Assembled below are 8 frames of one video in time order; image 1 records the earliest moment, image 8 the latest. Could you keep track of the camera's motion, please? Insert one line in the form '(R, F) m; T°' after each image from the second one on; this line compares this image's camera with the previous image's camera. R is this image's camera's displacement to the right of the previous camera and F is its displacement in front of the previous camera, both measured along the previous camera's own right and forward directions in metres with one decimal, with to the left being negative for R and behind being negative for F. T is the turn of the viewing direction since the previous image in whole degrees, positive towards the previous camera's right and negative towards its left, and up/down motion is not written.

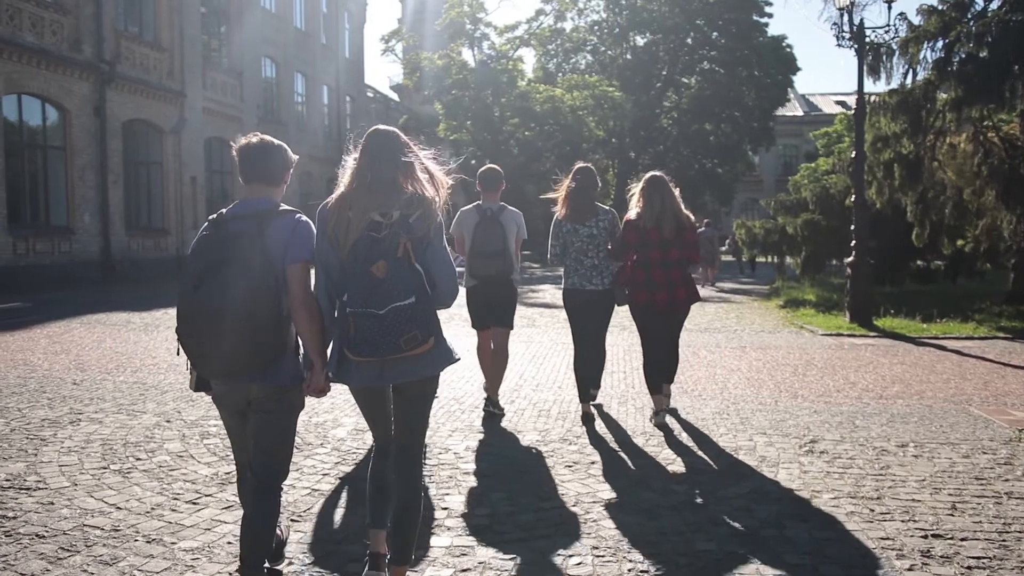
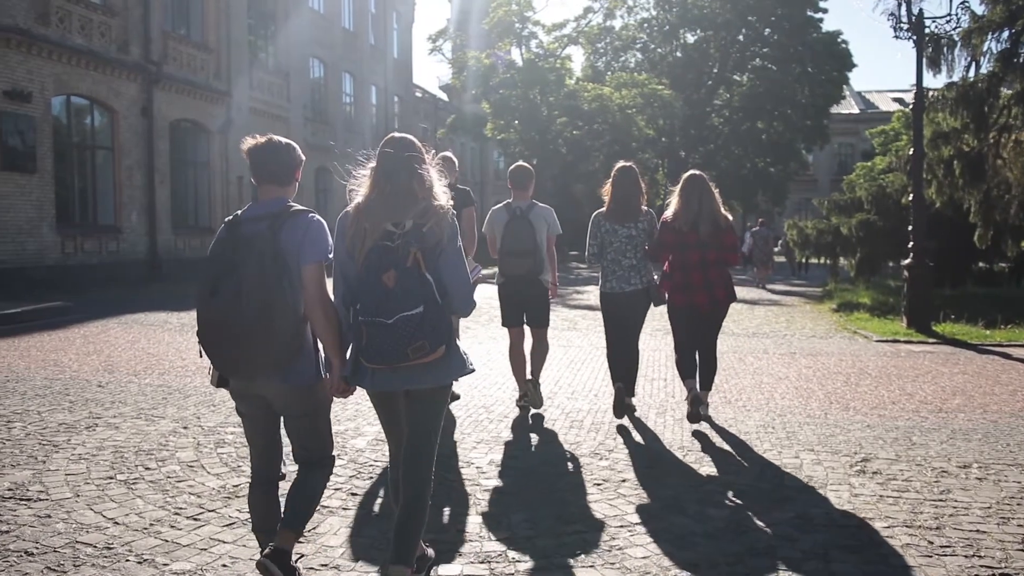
(+0.1, +0.4) m; -3°
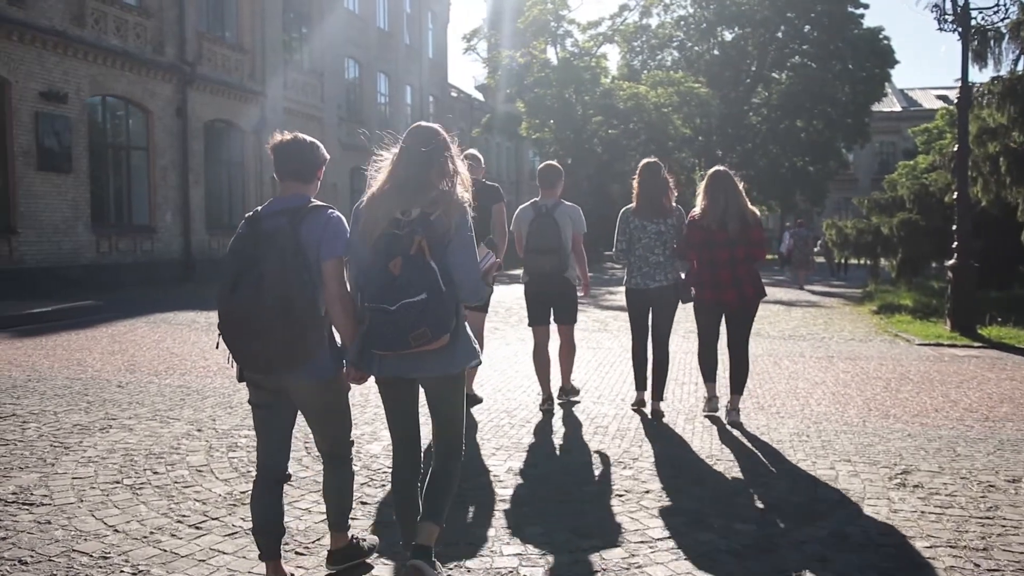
(+0.1, +0.2) m; -2°
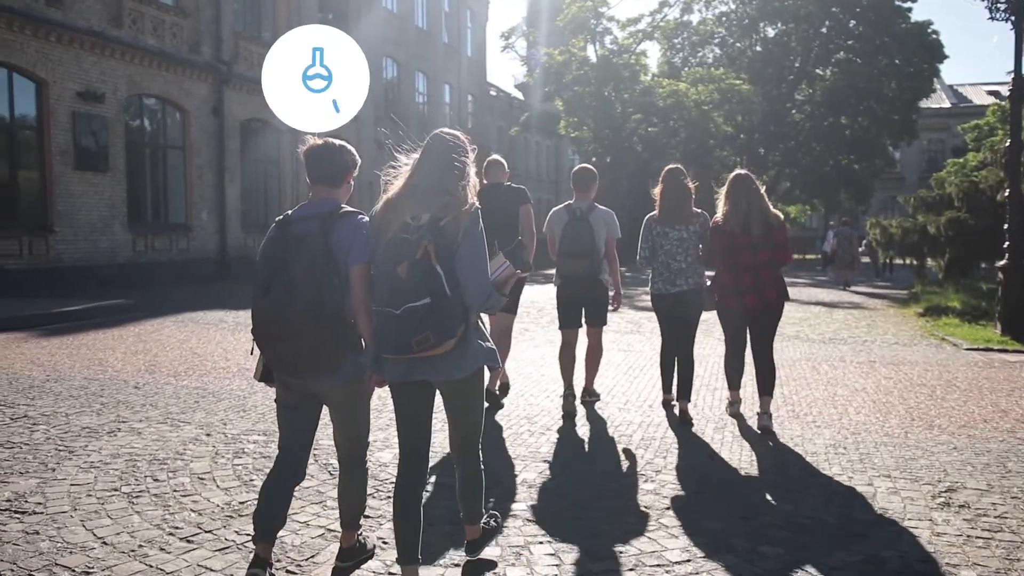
(+0.1, +0.3) m; -2°
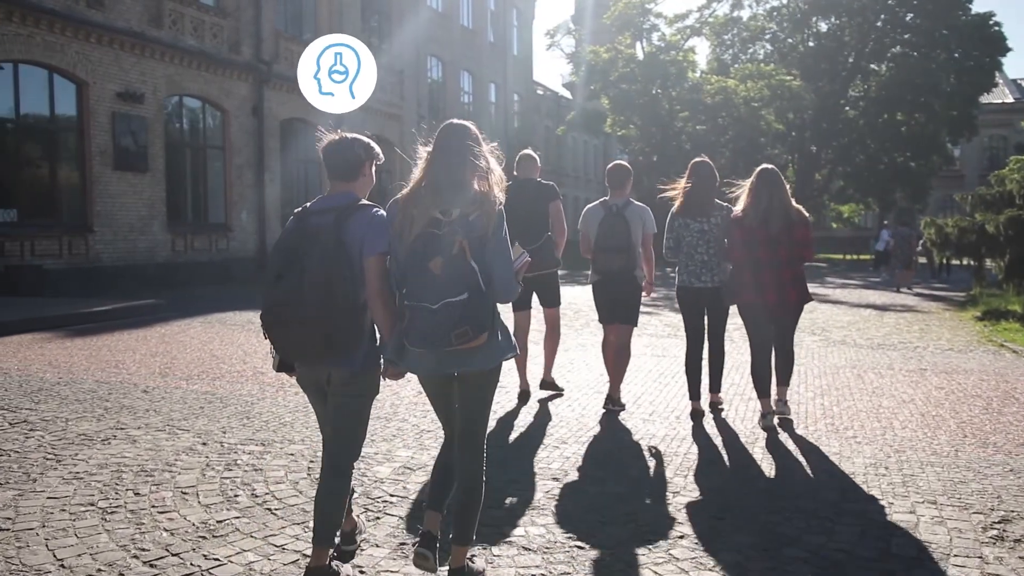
(+0.2, +0.4) m; -3°
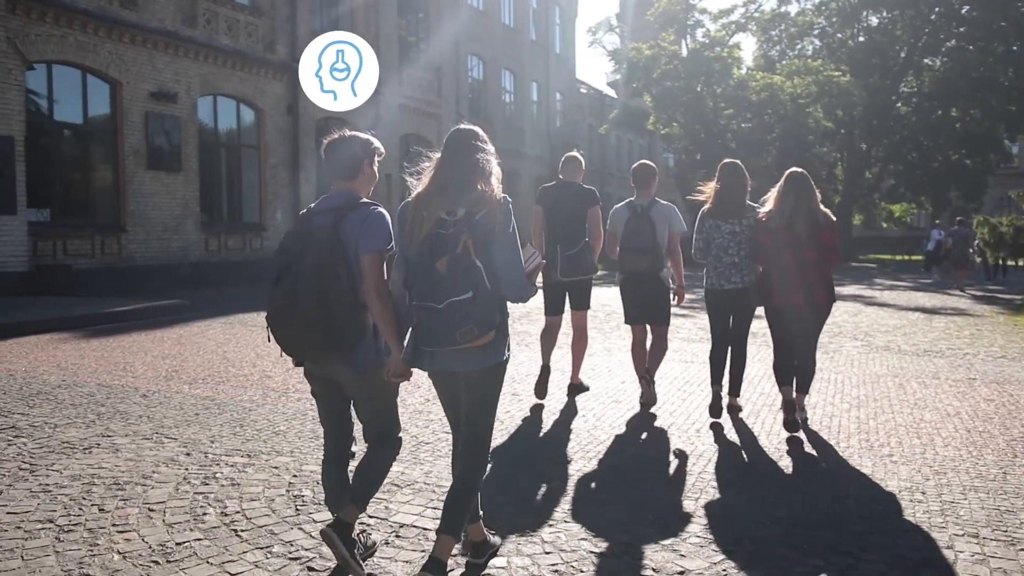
(+0.3, +0.4) m; -3°
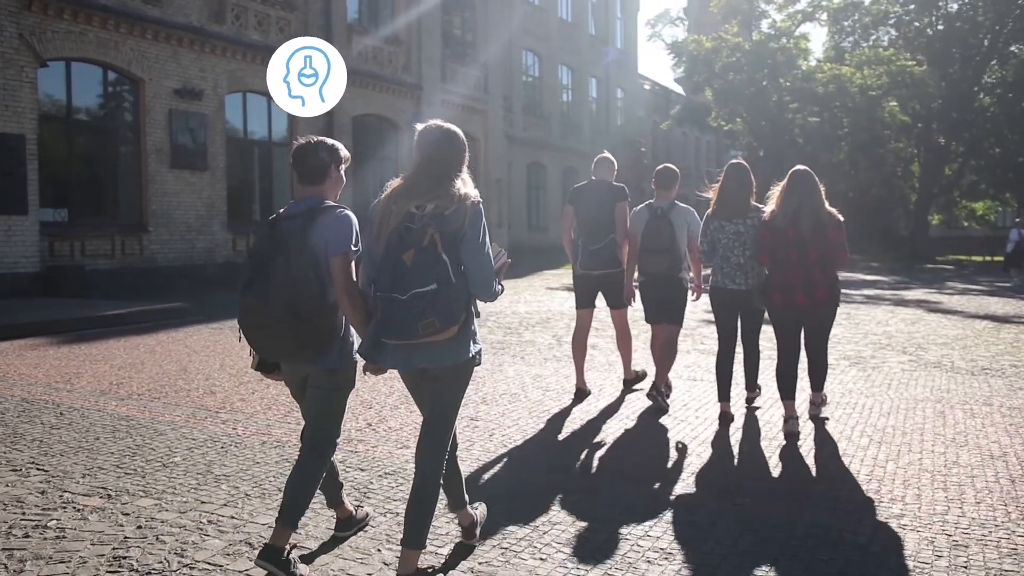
(+0.8, +1.1) m; -5°
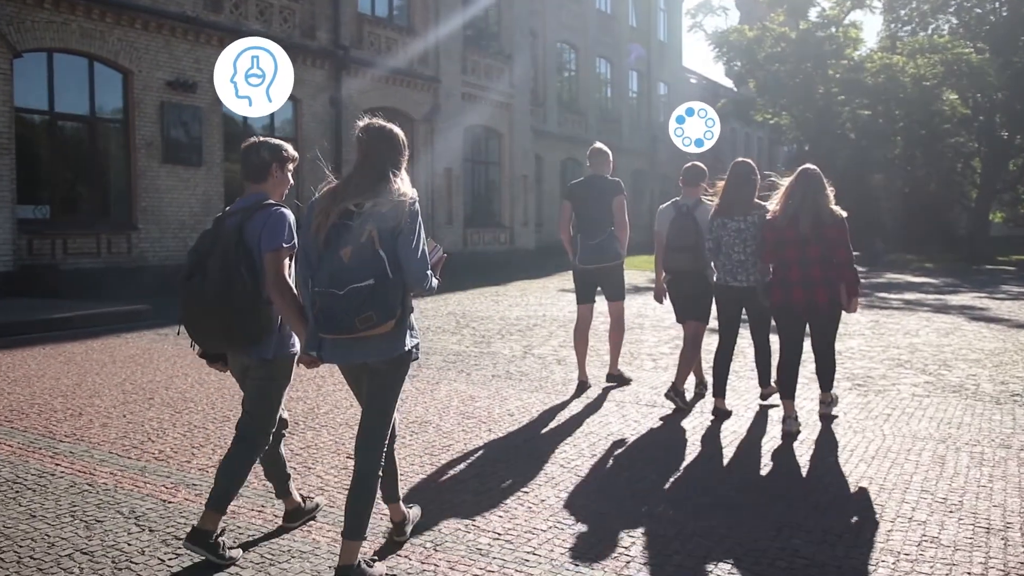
(+0.9, +1.2) m; -4°
